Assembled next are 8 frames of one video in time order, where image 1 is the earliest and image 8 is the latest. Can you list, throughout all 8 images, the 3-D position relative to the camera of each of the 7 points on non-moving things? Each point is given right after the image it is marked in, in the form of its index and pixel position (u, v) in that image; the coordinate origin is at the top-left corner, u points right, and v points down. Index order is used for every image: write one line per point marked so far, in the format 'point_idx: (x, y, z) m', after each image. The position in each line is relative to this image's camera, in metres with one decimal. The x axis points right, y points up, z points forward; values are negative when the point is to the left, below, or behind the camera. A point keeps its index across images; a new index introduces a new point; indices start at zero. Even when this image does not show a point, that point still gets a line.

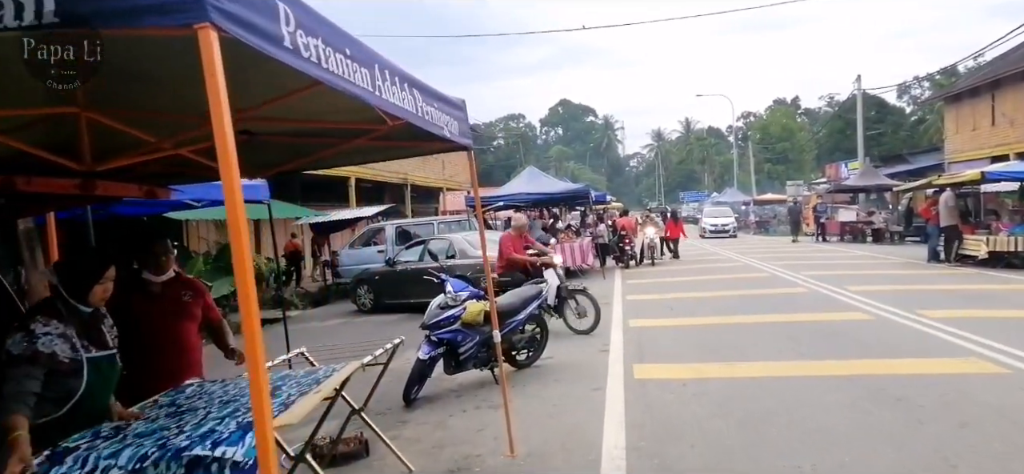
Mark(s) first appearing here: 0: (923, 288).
0: (+7.0, -0.9, +10.9) m
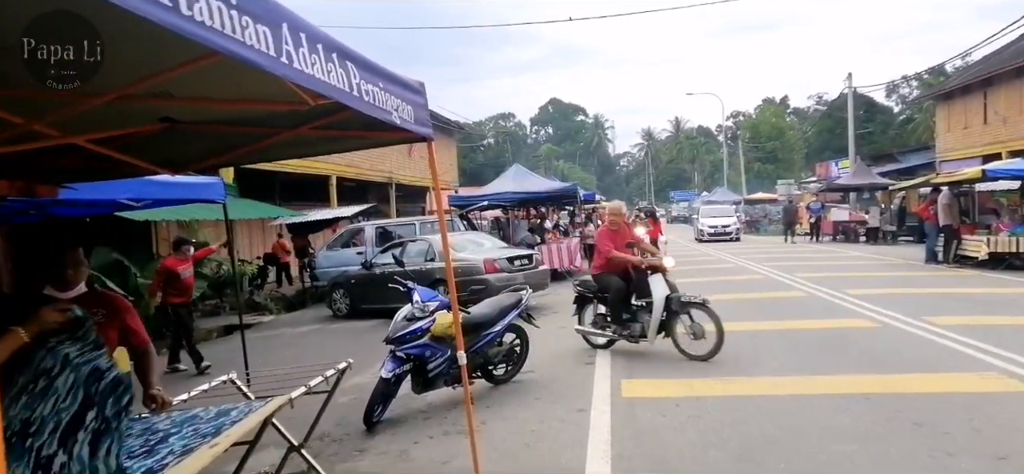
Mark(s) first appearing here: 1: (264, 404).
0: (+6.7, -0.9, +10.4) m
1: (-1.1, -0.8, +2.9) m
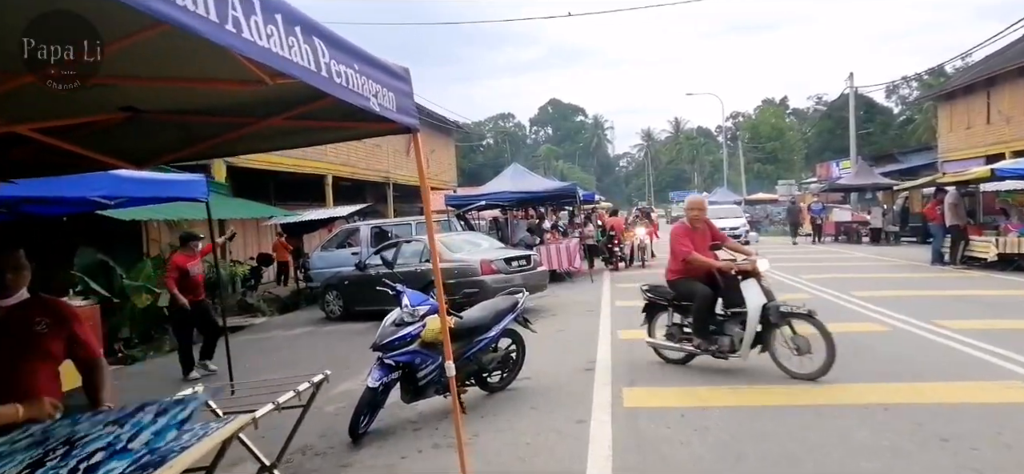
0: (+6.6, -0.9, +10.2) m
1: (-1.2, -0.7, +2.6) m
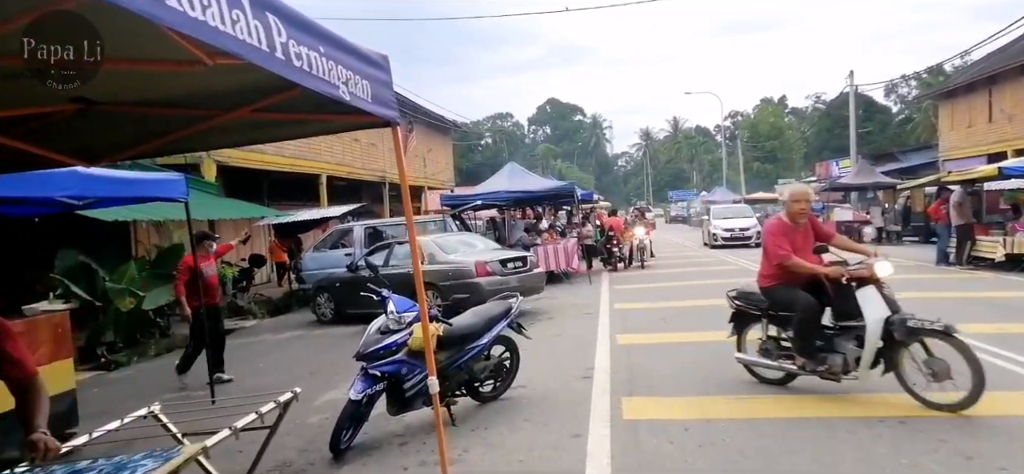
0: (+6.6, -0.9, +9.9) m
1: (-1.2, -0.8, +2.3) m
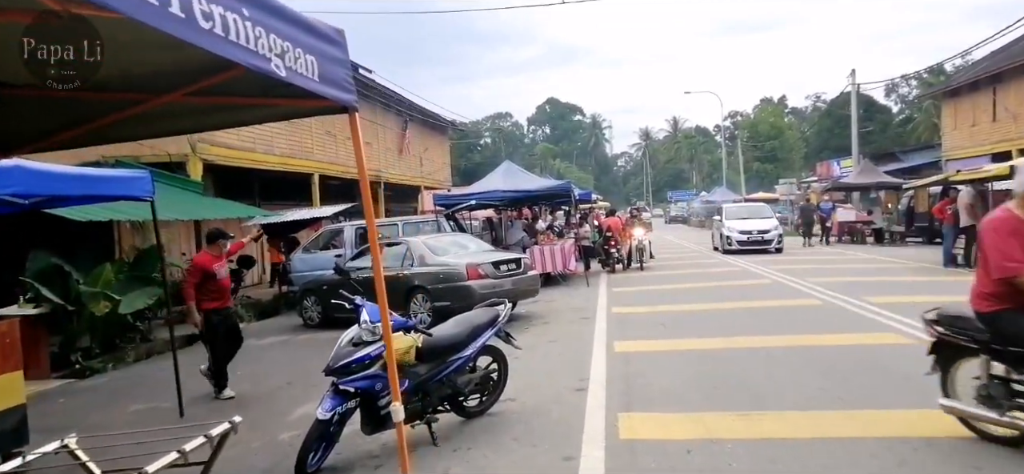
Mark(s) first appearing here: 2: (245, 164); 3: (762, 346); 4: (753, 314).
0: (+6.5, -0.9, +9.5) m
1: (-1.3, -0.8, +1.9) m
2: (-6.5, +1.8, +15.8) m
3: (+2.7, -1.2, +7.0) m
4: (+3.4, -1.1, +9.0) m
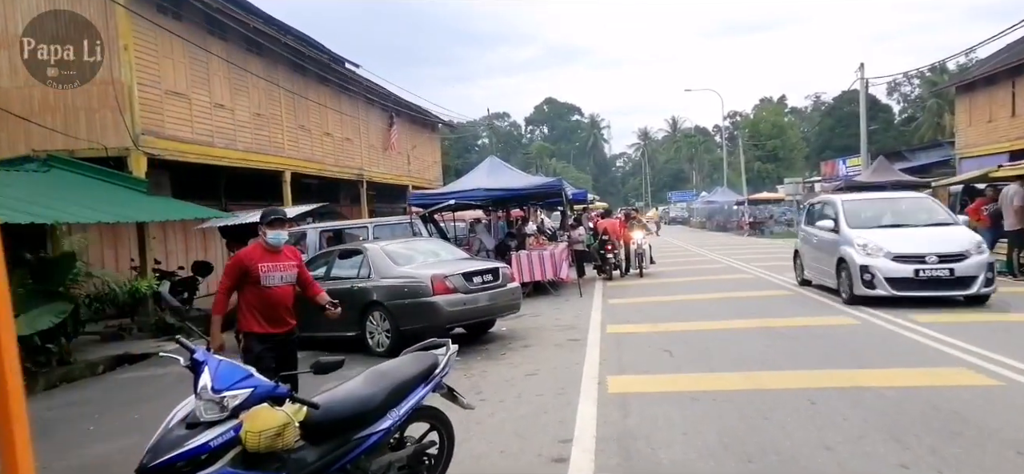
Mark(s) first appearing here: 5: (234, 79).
0: (+6.2, -1.0, +7.9) m
1: (-1.6, -0.8, +0.3) m
2: (-6.8, +1.7, +14.2) m
3: (+2.4, -1.2, +5.4) m
4: (+3.1, -1.2, +7.5) m
5: (-6.8, +3.8, +15.7) m
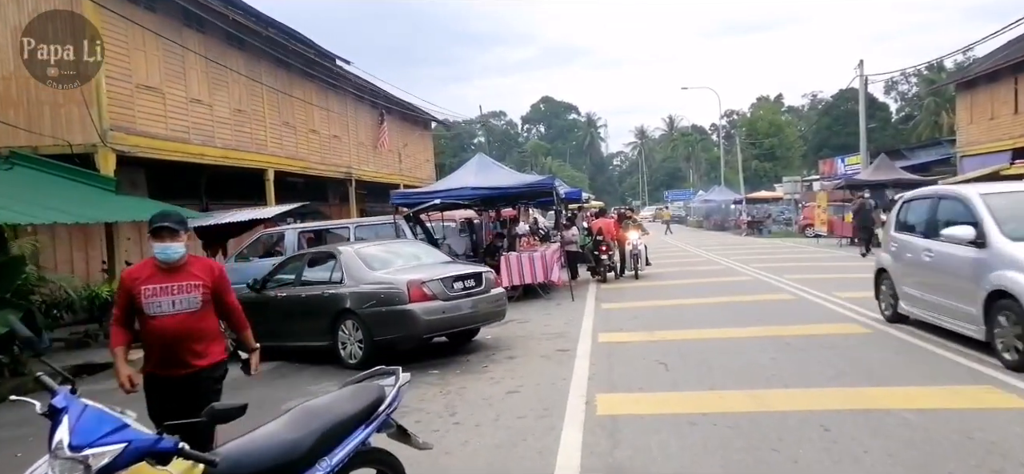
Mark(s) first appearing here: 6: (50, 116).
0: (+6.0, -1.0, +7.4) m
1: (-1.7, -0.9, -0.3) m
2: (-7.0, +1.6, +13.6) m
3: (+2.2, -1.3, +4.9) m
4: (+2.9, -1.2, +6.9) m
5: (-7.0, +3.8, +15.1) m
6: (-8.4, +2.2, +11.7) m
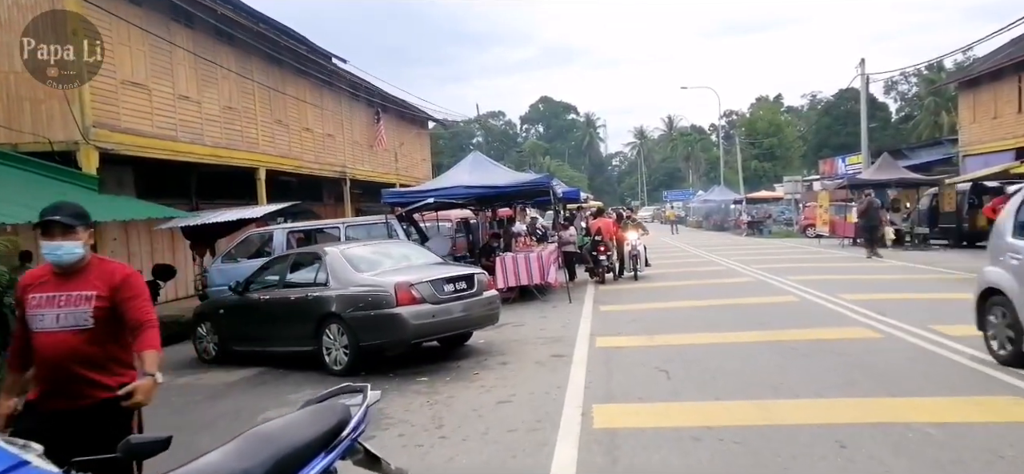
0: (+5.9, -1.0, +7.0) m
1: (-1.8, -0.9, -0.6) m
2: (-7.1, +1.6, +13.2) m
3: (+2.2, -1.3, +4.5) m
4: (+2.8, -1.2, +6.6) m
5: (-7.1, +3.8, +14.7) m
6: (-8.4, +2.2, +11.3) m
